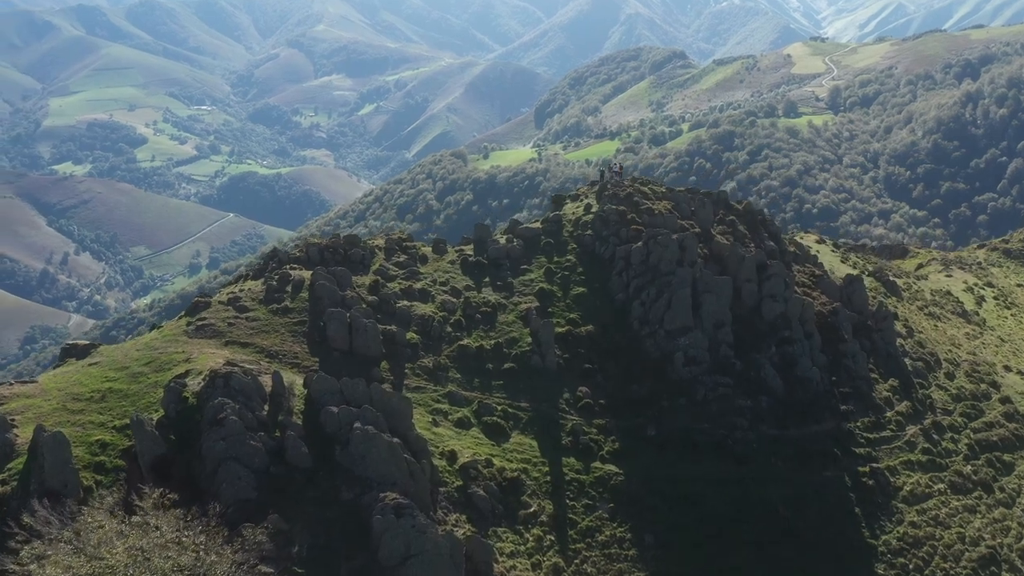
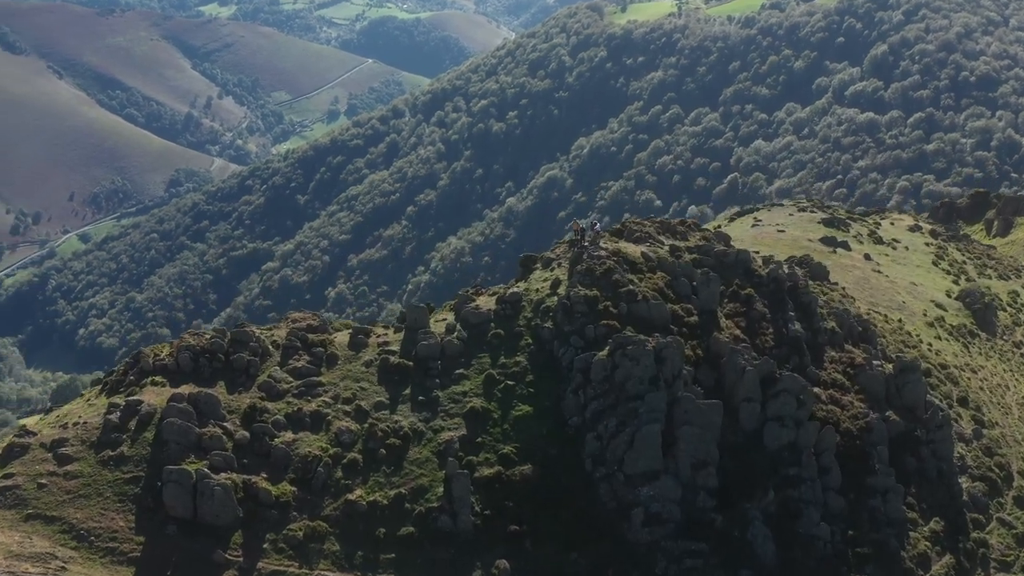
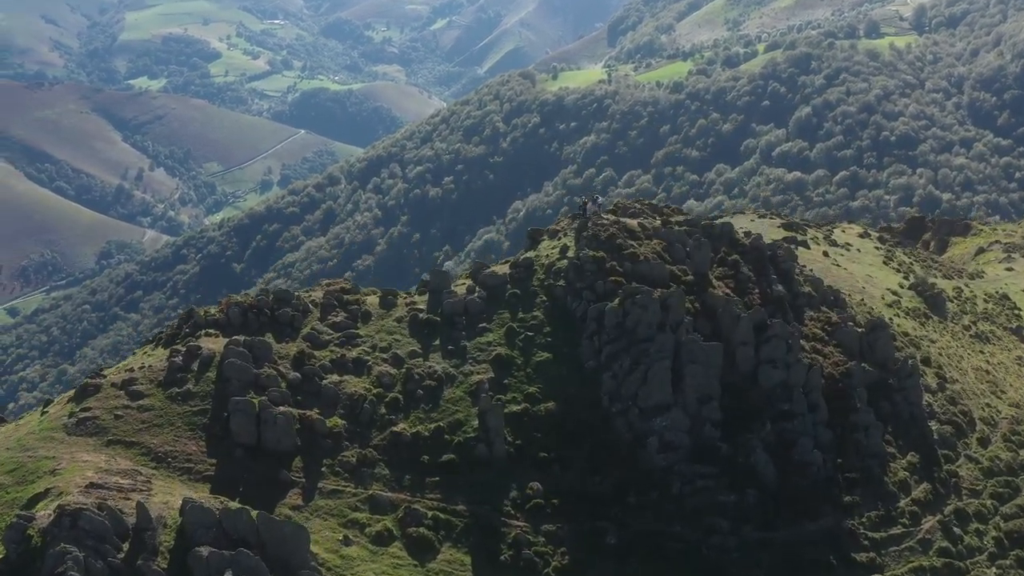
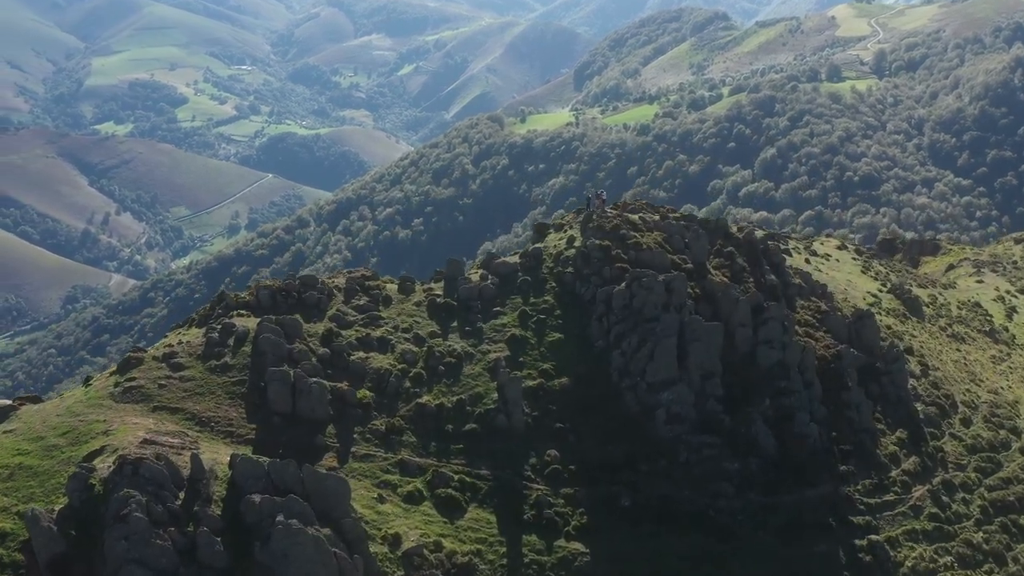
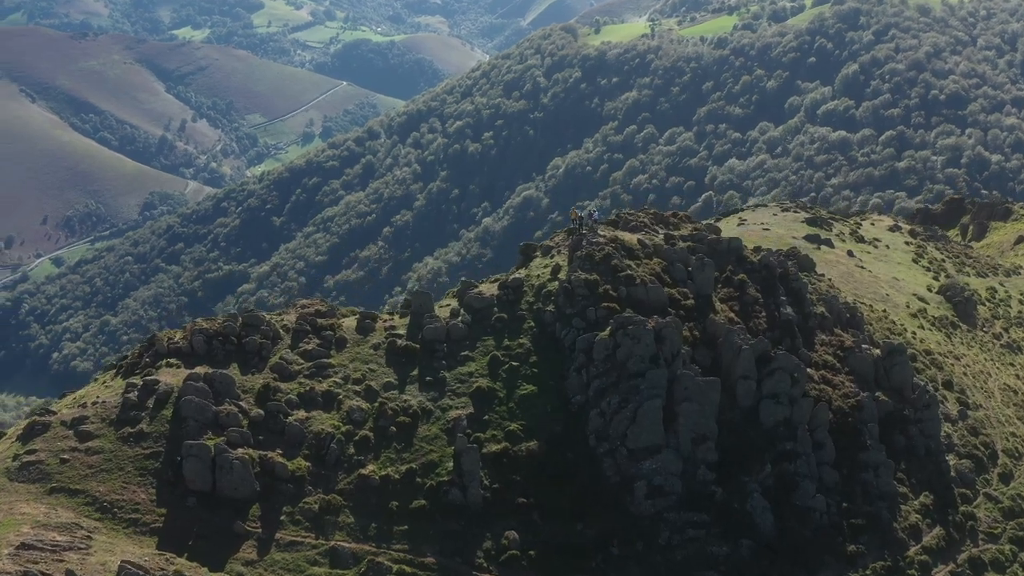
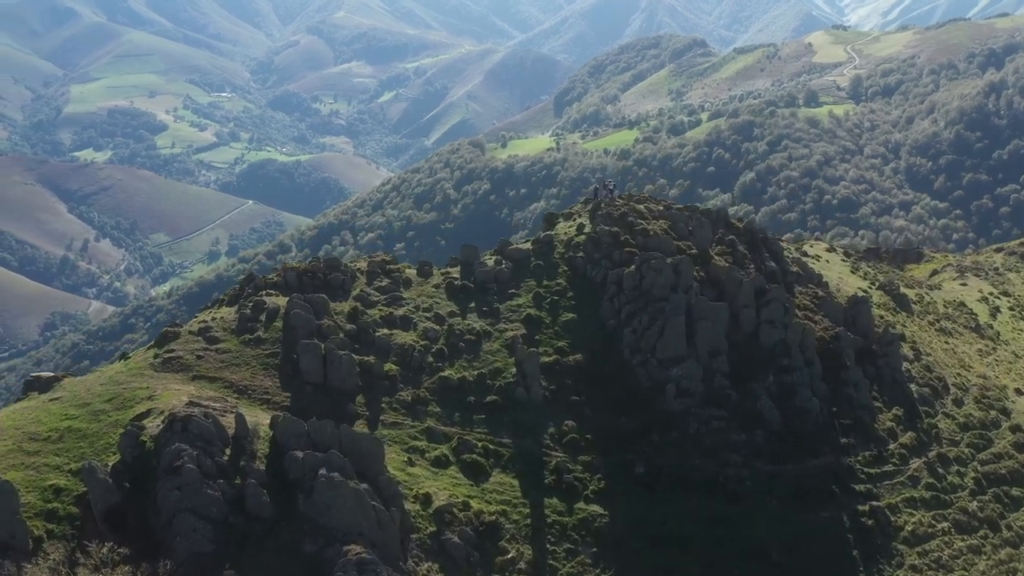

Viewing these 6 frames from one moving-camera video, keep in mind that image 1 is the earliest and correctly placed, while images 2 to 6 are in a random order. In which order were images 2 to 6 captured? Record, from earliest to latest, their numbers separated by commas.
6, 4, 3, 5, 2
